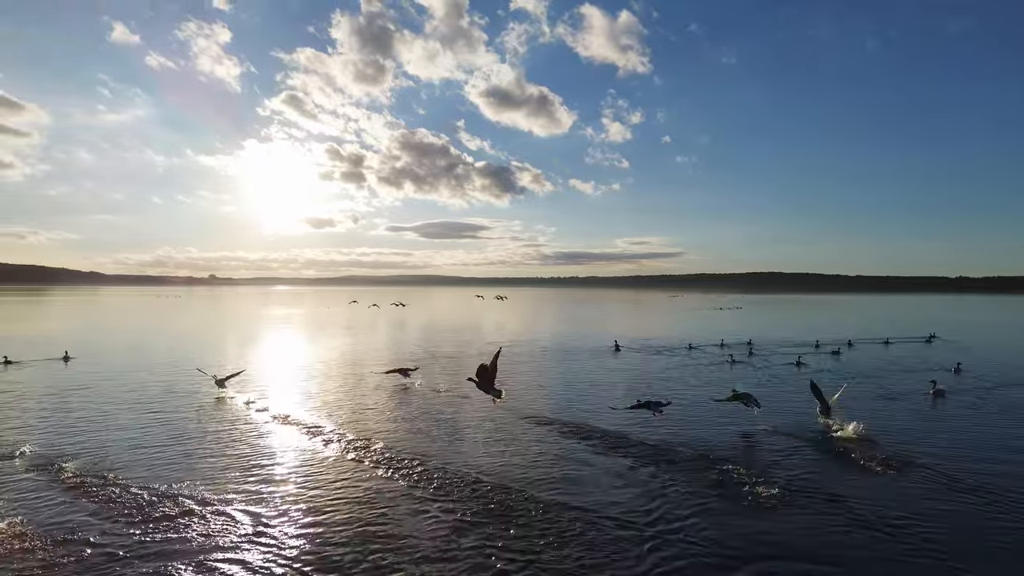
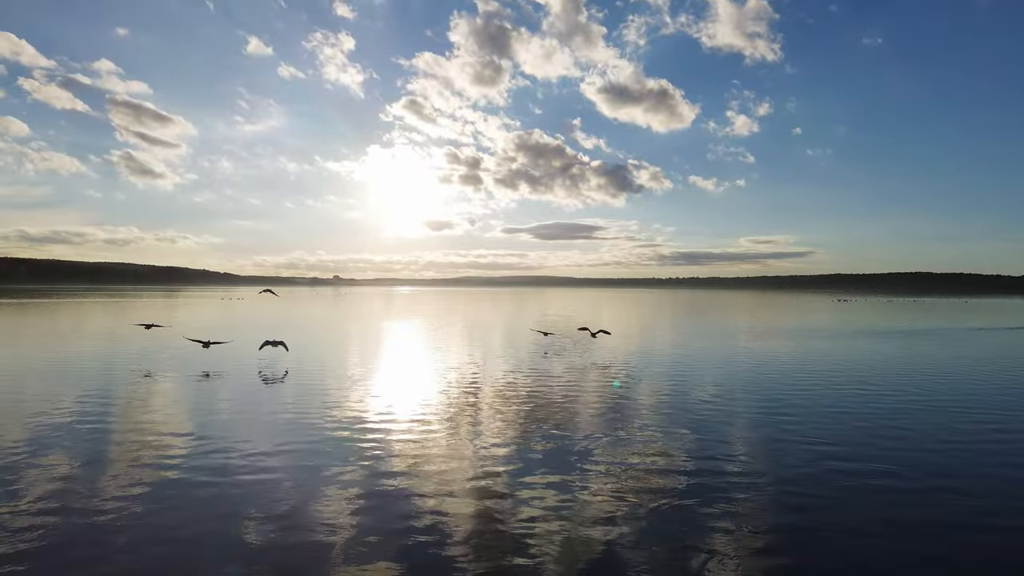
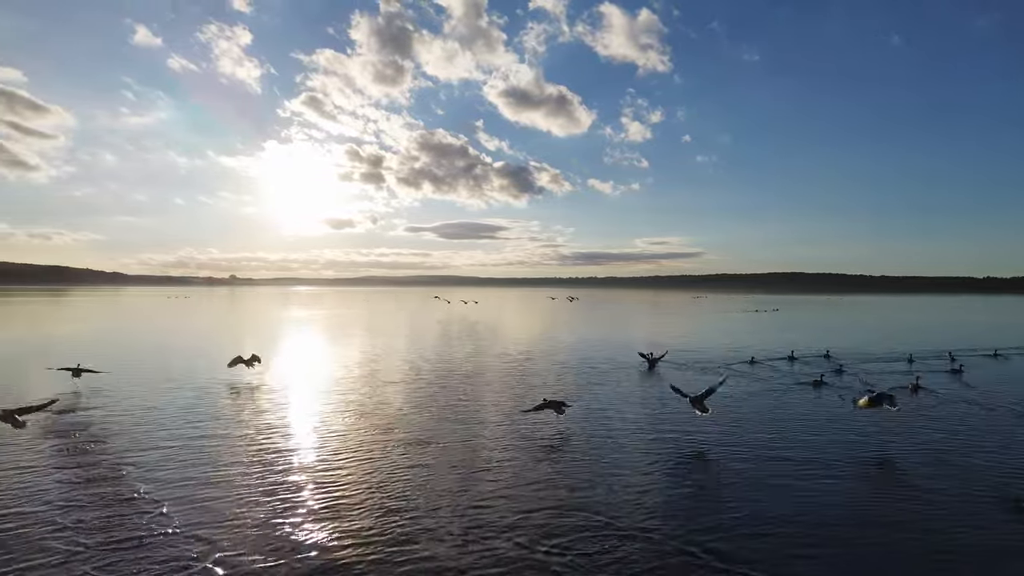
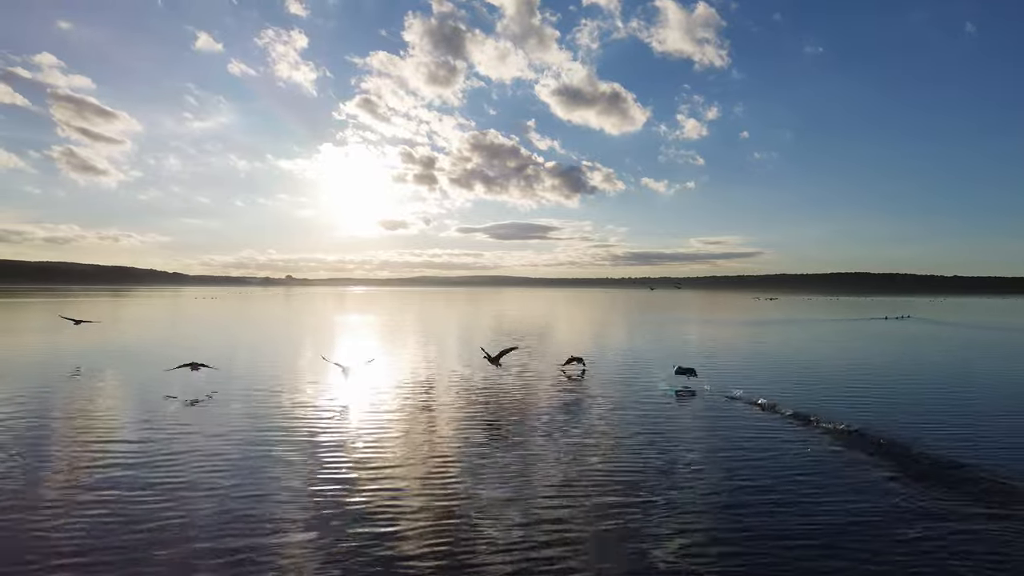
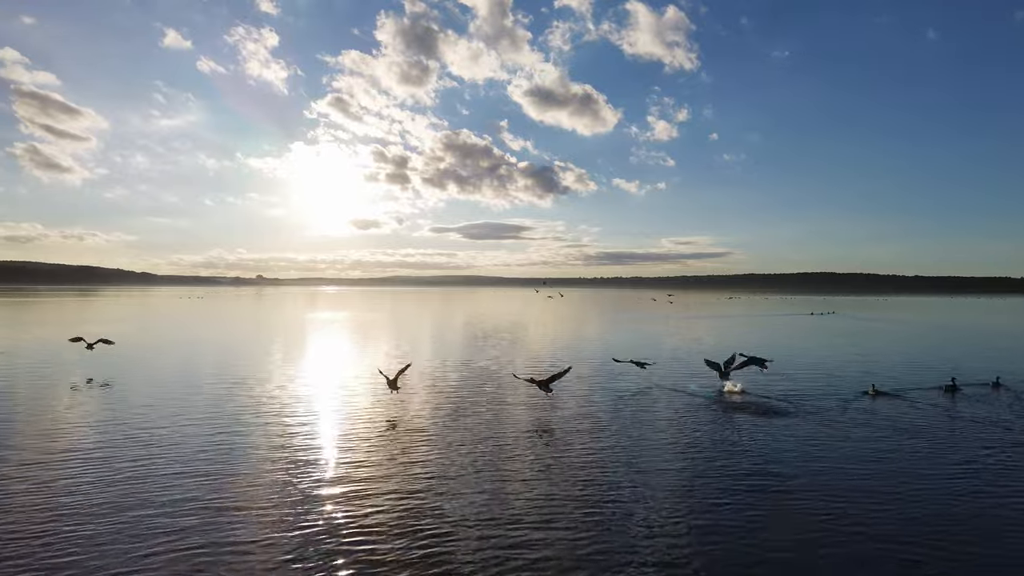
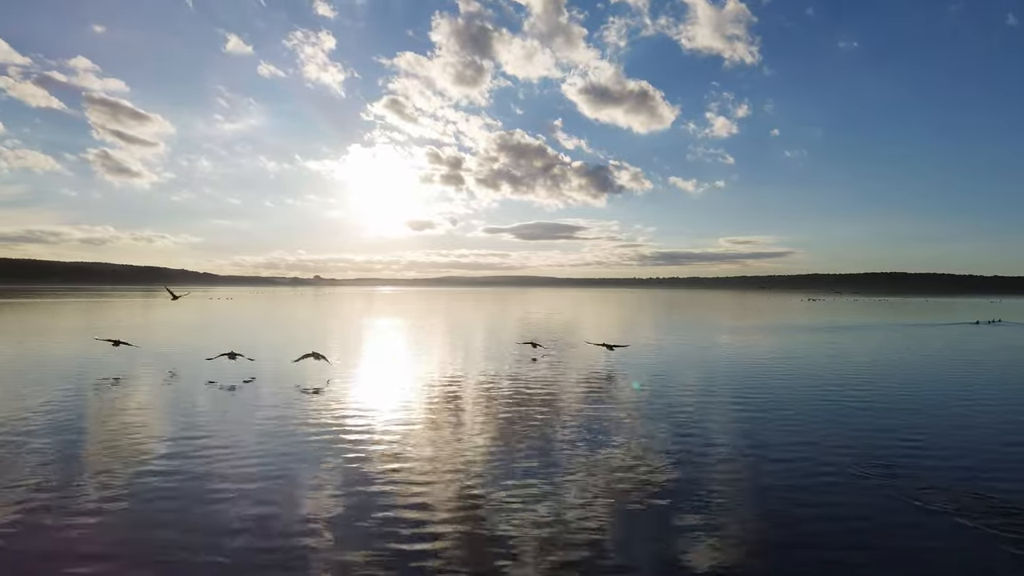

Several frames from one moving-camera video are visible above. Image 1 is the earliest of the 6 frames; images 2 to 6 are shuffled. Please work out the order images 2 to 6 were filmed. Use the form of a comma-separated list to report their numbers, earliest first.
3, 5, 4, 6, 2
